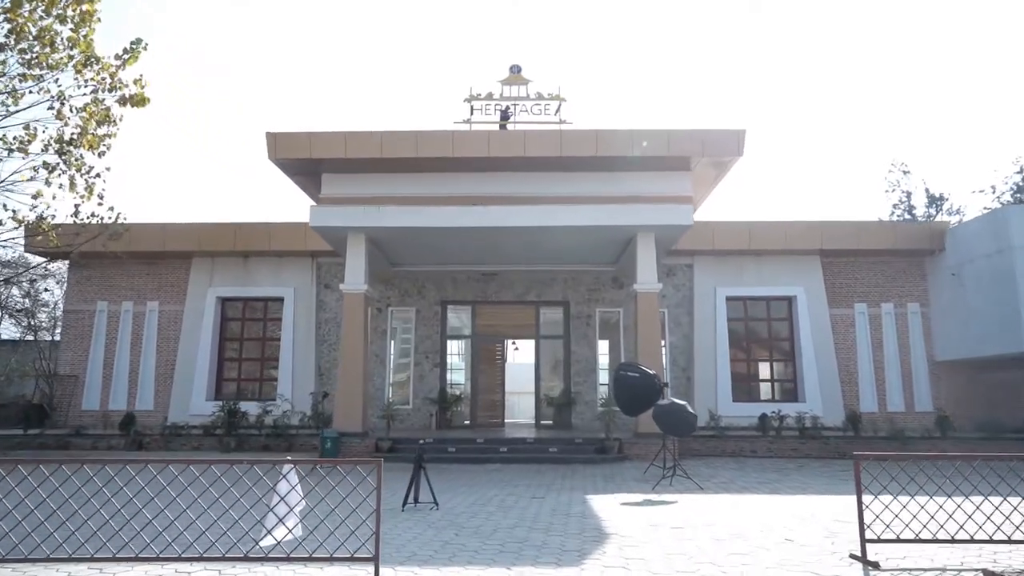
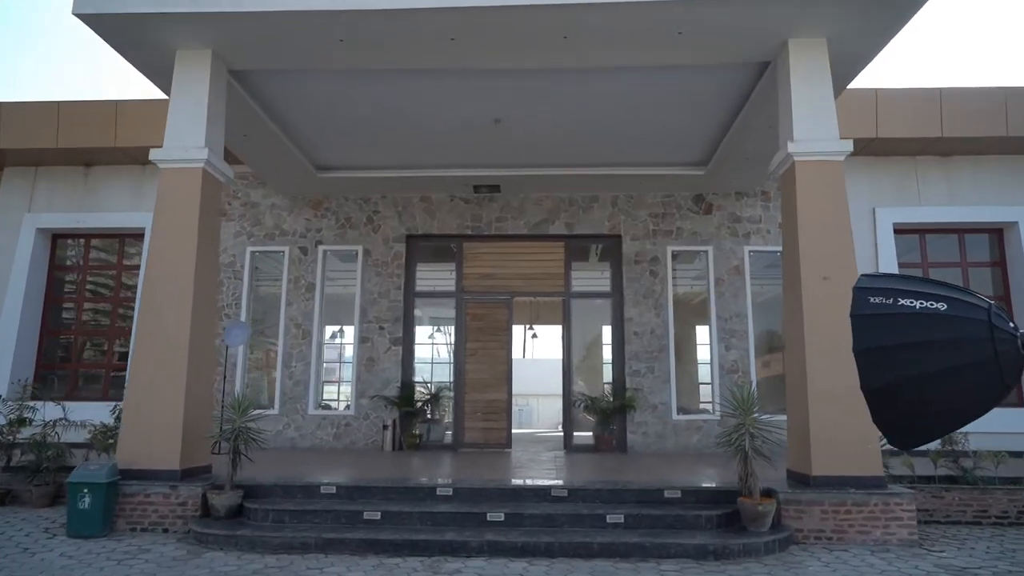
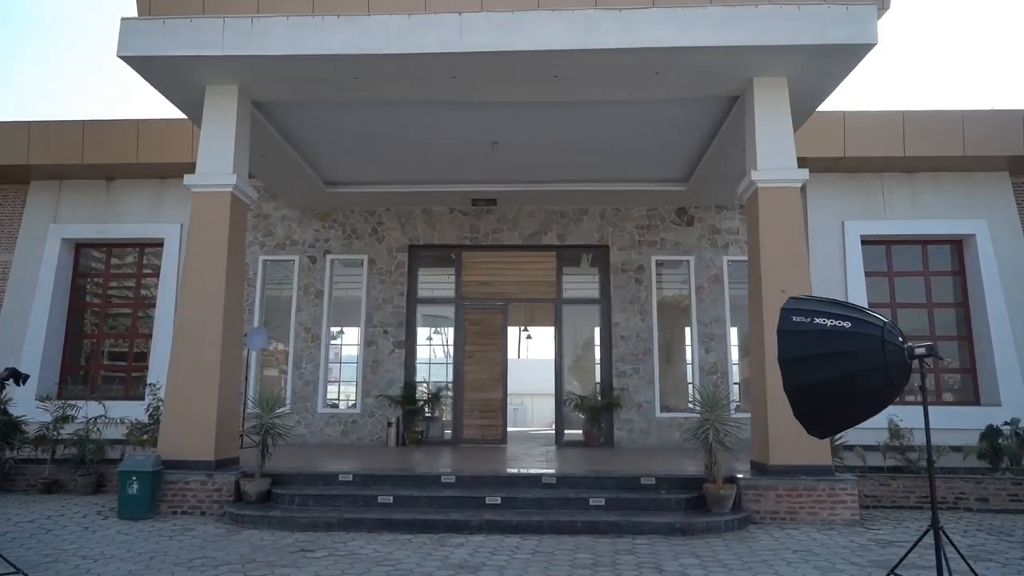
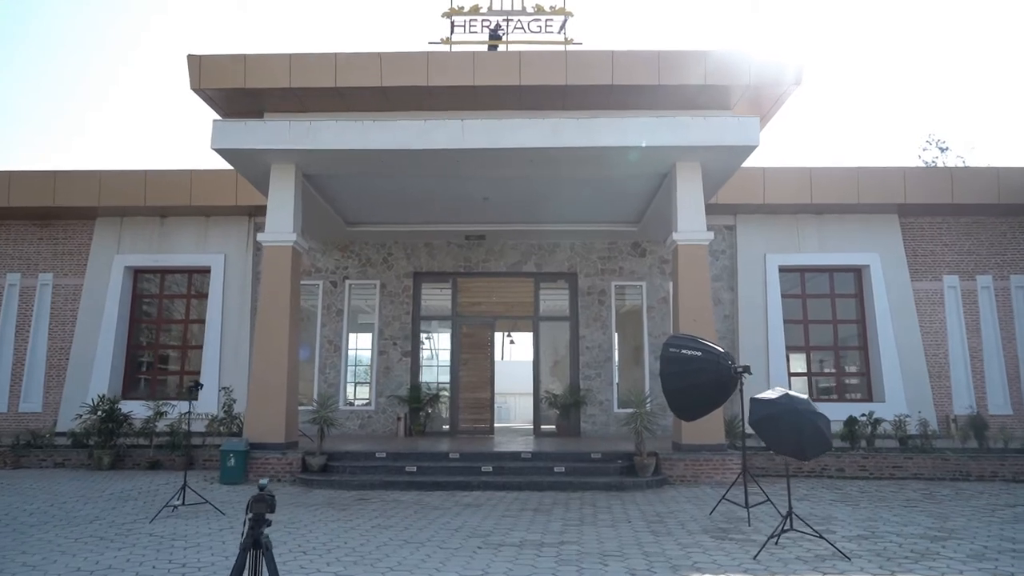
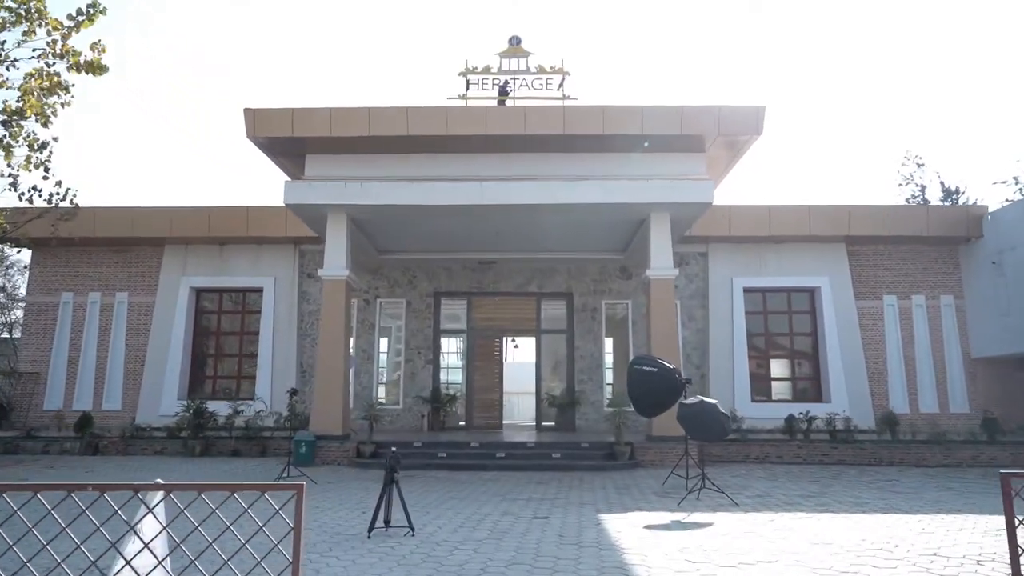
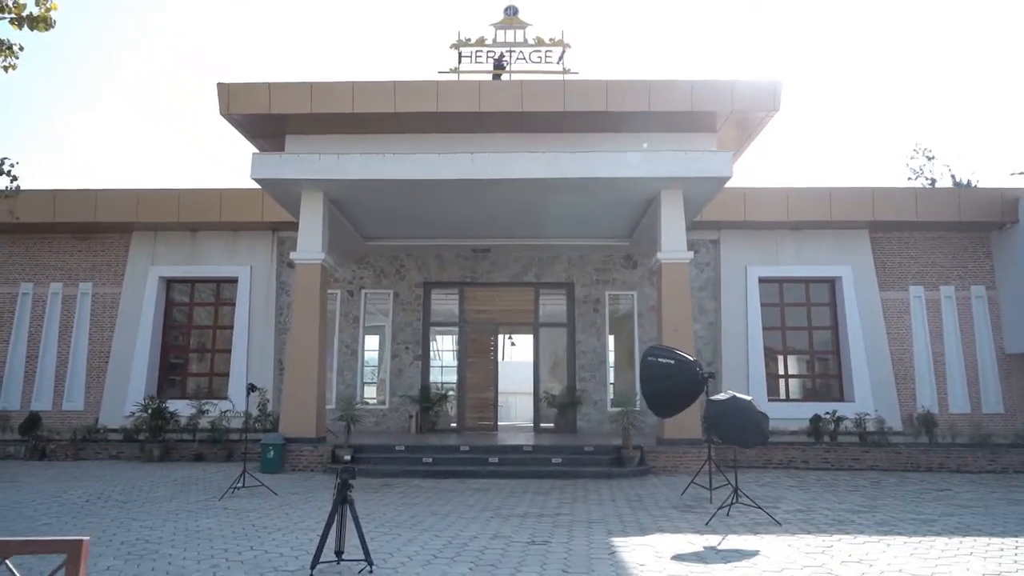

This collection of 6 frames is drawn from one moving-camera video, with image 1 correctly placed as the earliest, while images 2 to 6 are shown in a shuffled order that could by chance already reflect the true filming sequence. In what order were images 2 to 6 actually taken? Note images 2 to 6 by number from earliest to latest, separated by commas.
5, 6, 4, 3, 2
